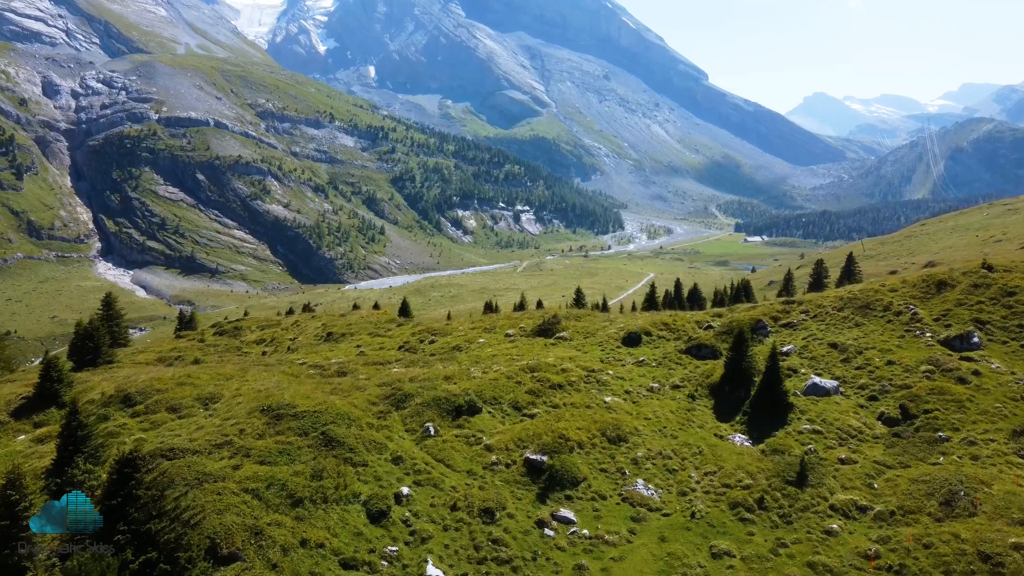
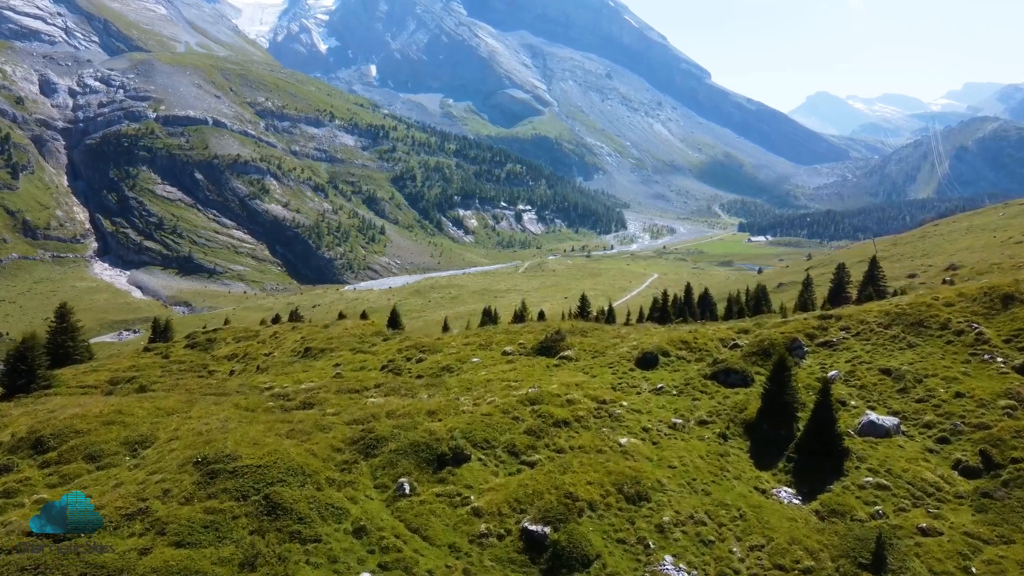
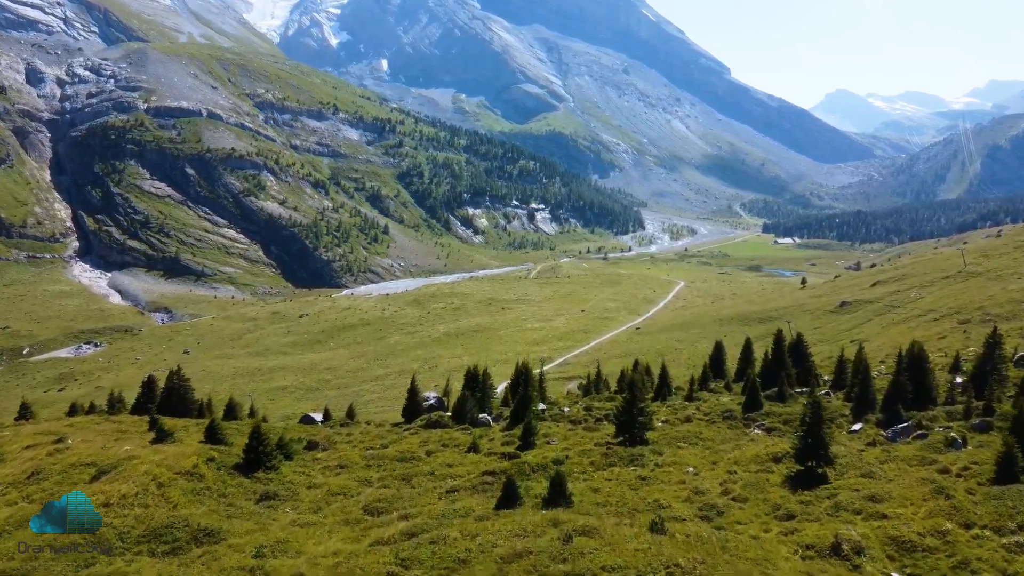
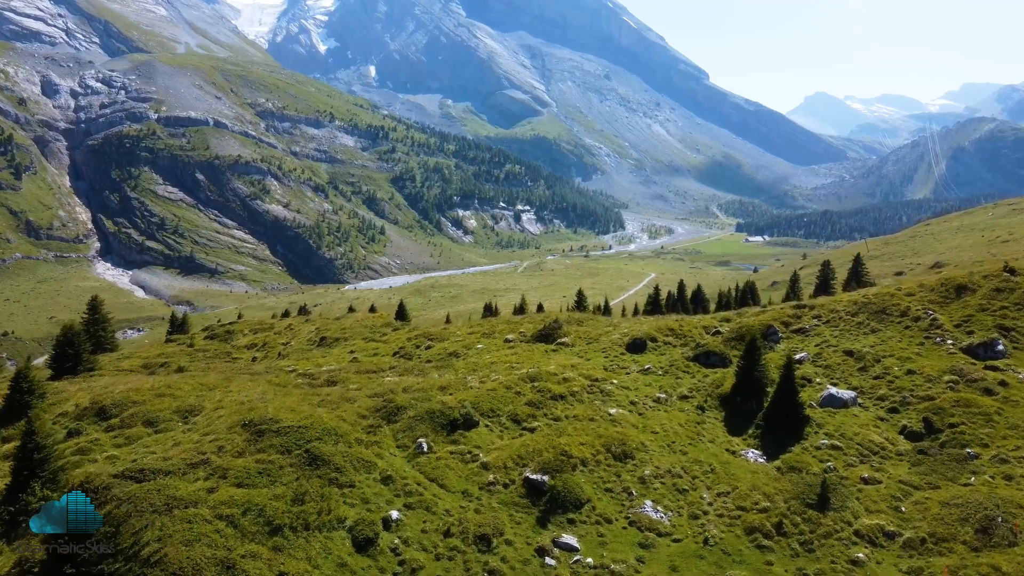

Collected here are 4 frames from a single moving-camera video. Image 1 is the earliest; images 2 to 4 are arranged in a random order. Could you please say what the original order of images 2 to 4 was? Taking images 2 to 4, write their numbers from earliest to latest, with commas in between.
4, 2, 3
